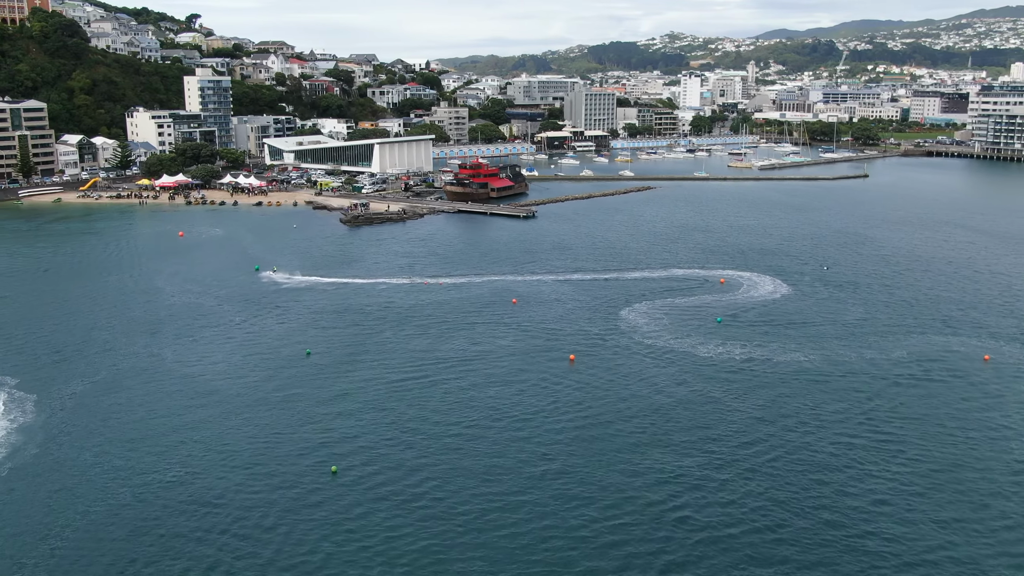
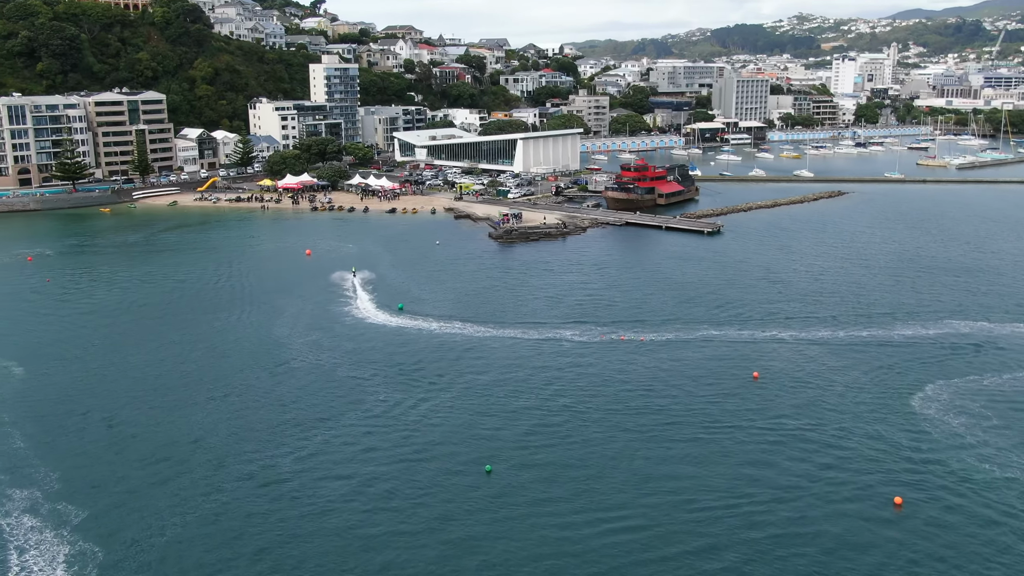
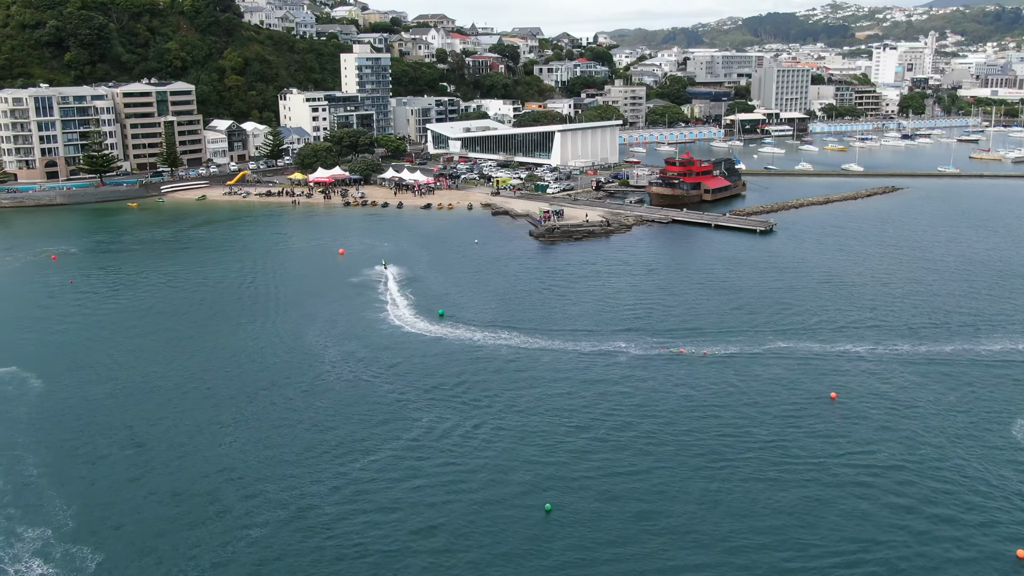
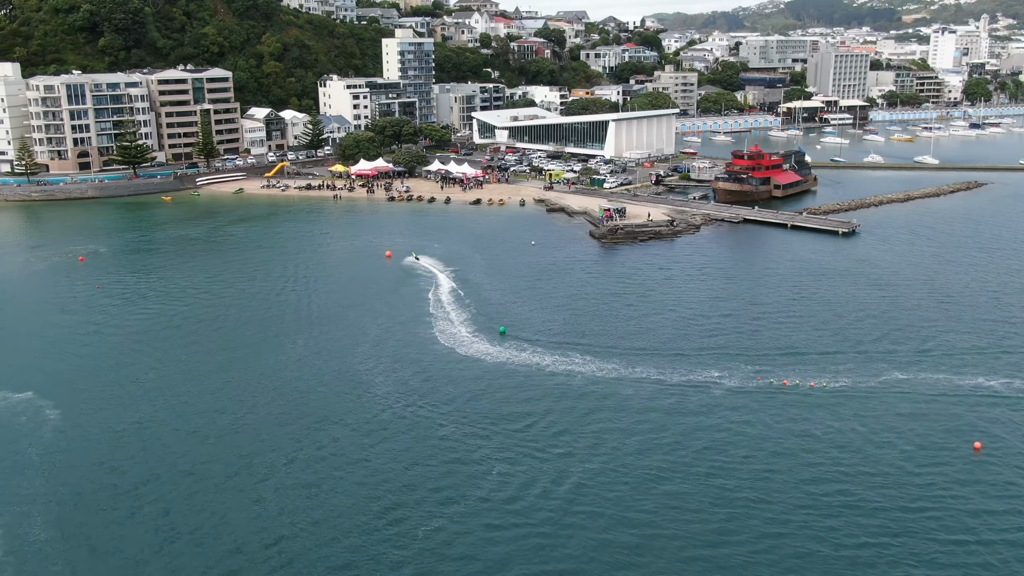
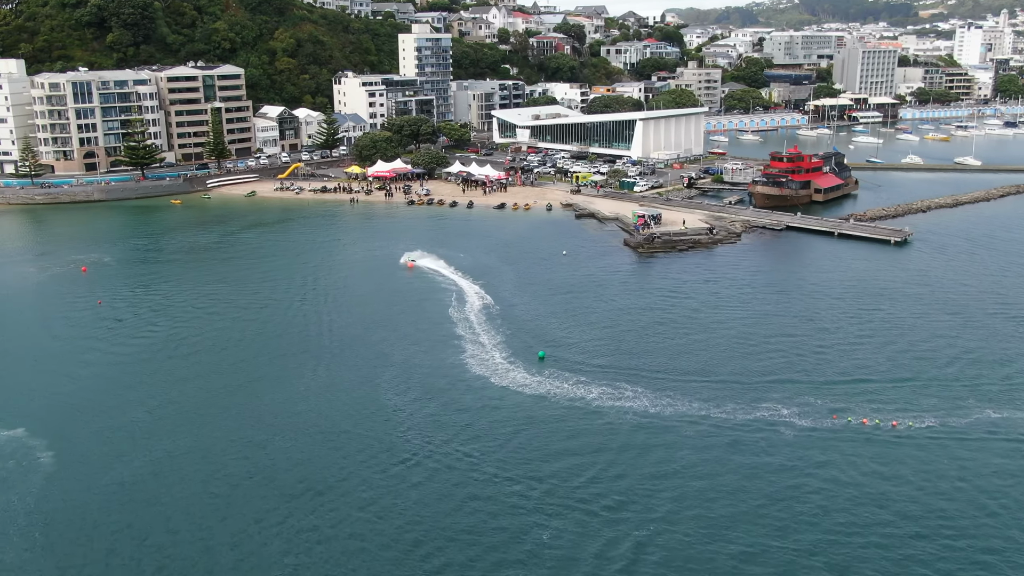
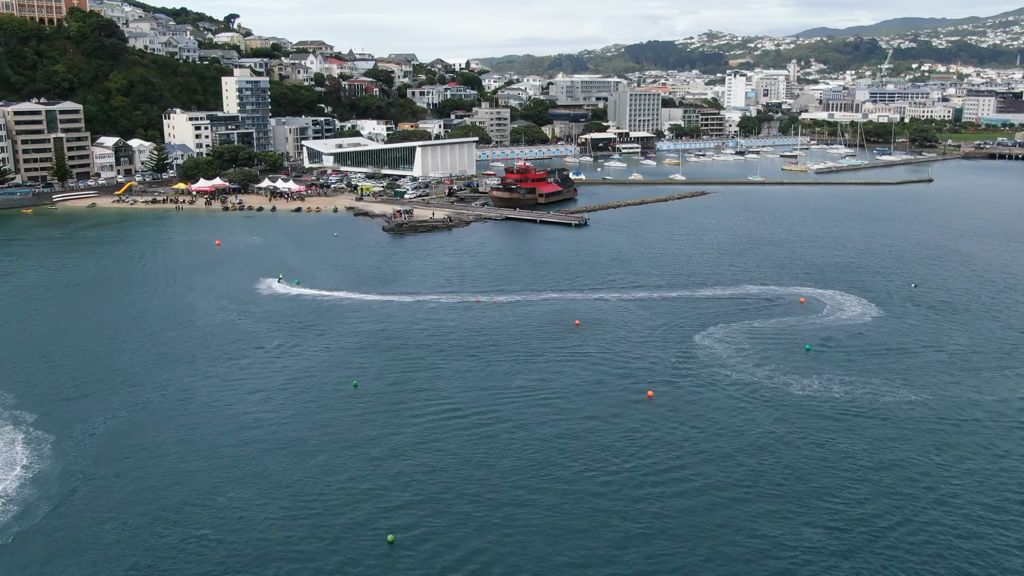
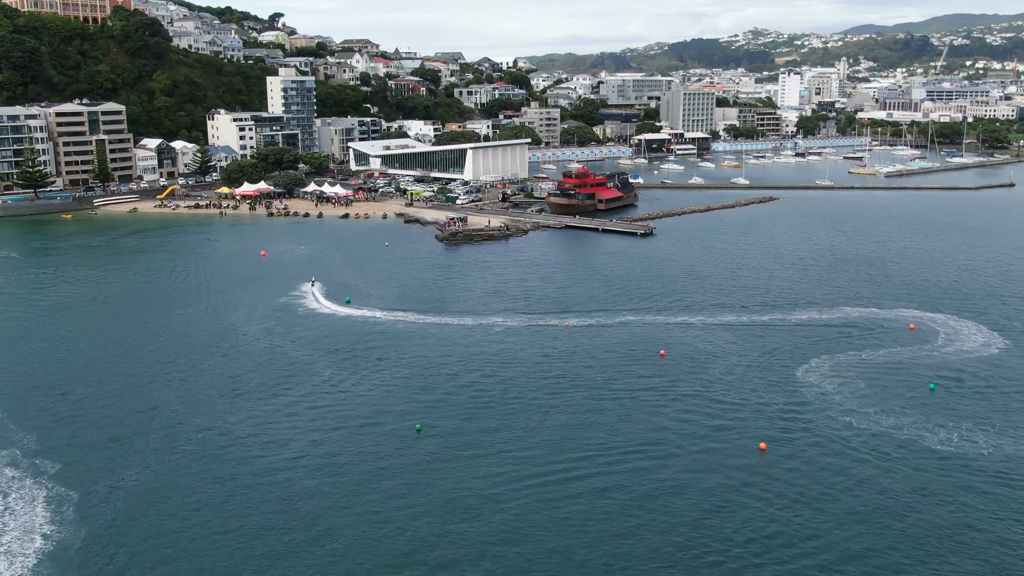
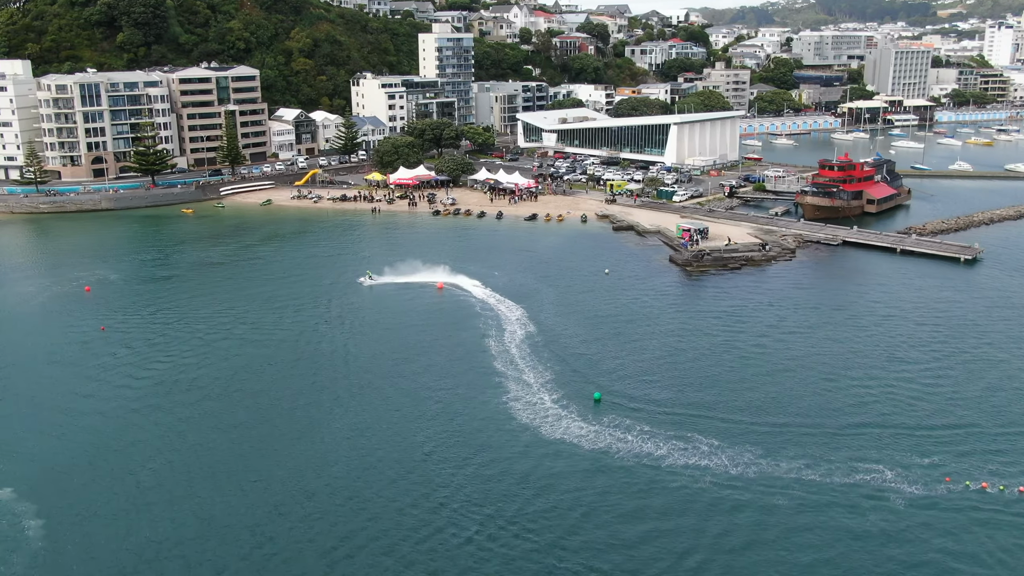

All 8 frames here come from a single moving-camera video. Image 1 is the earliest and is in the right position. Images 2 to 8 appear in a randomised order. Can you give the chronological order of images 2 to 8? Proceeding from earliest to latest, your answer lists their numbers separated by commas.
6, 7, 2, 3, 4, 5, 8
